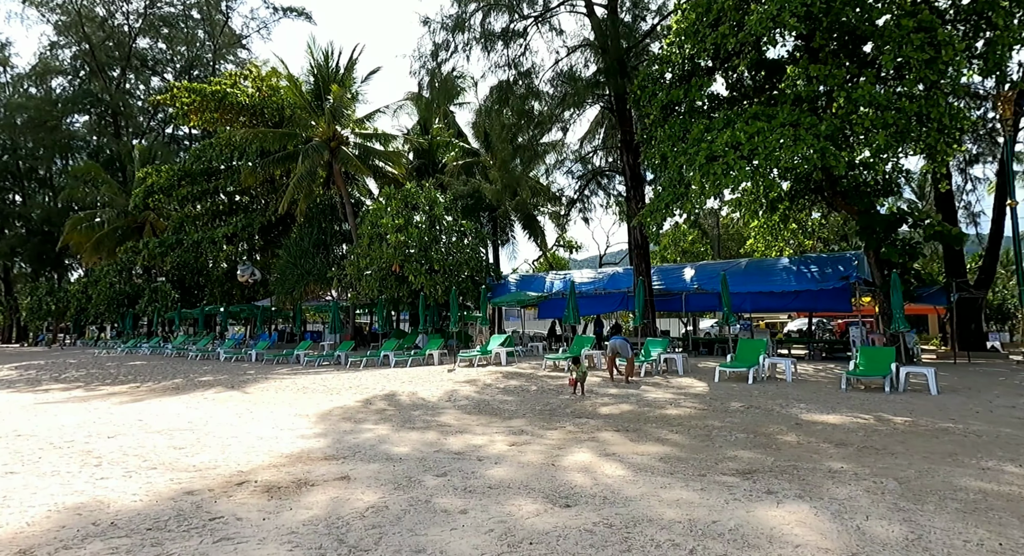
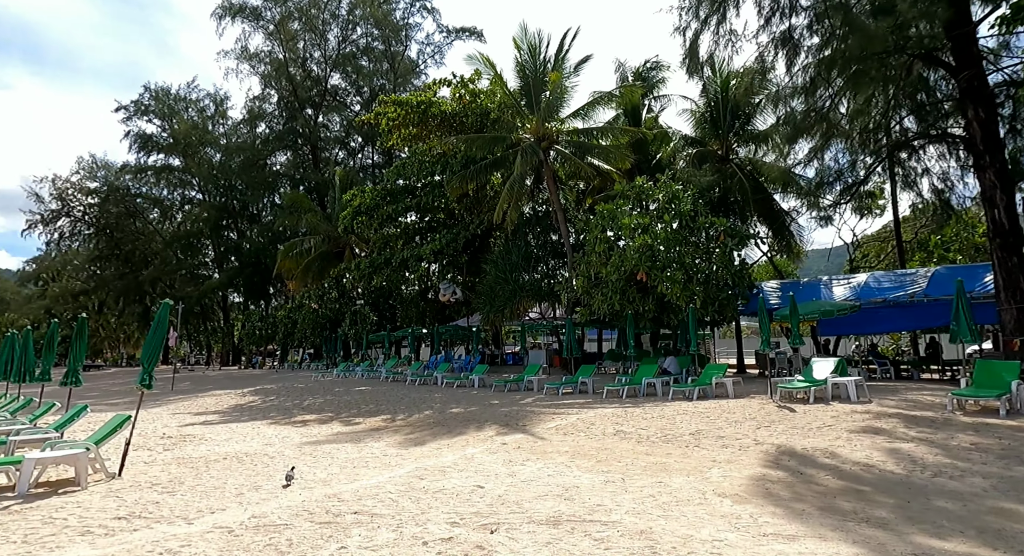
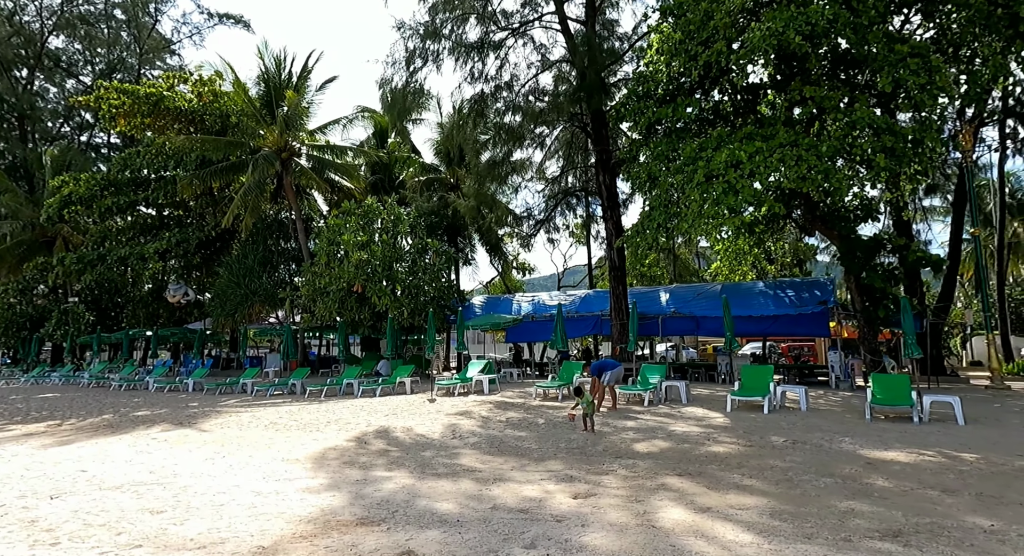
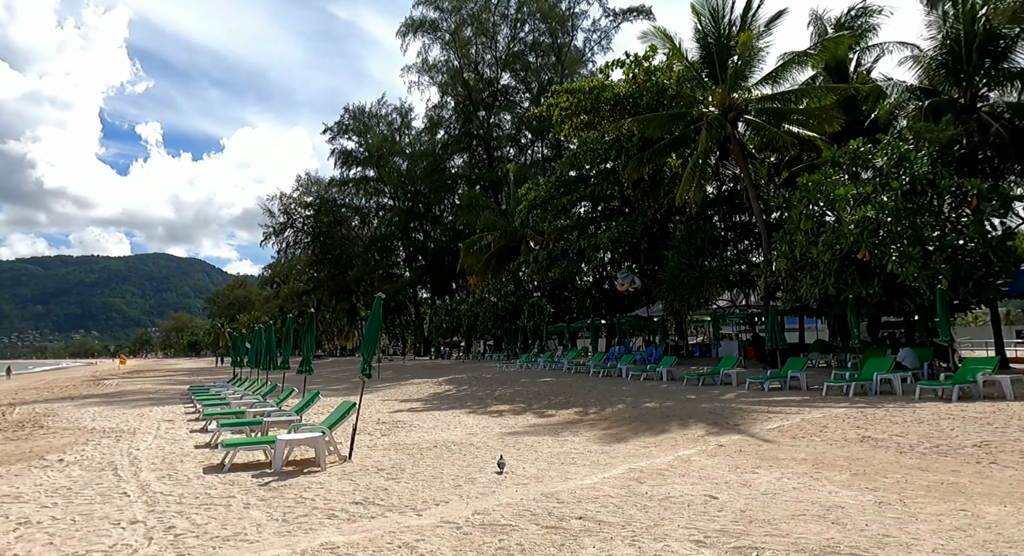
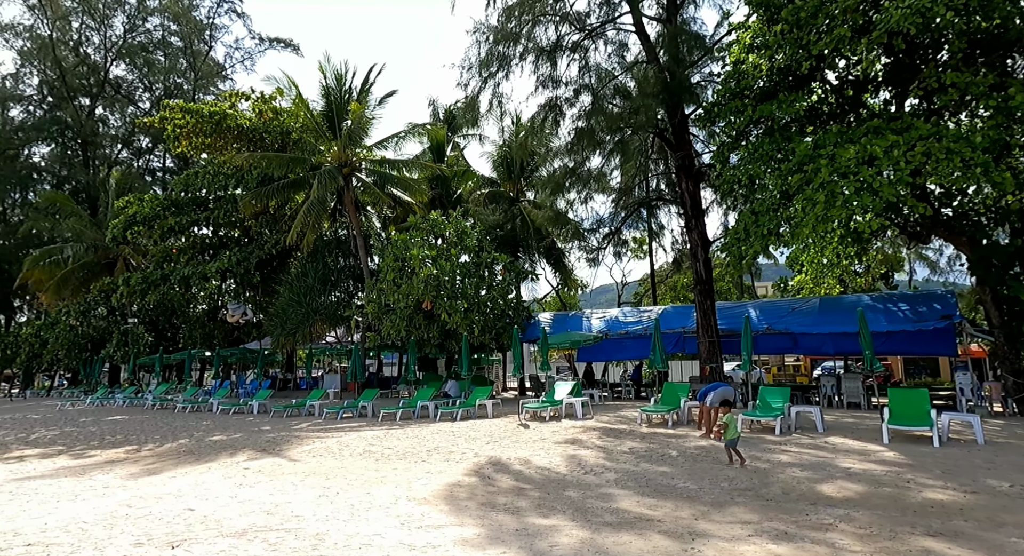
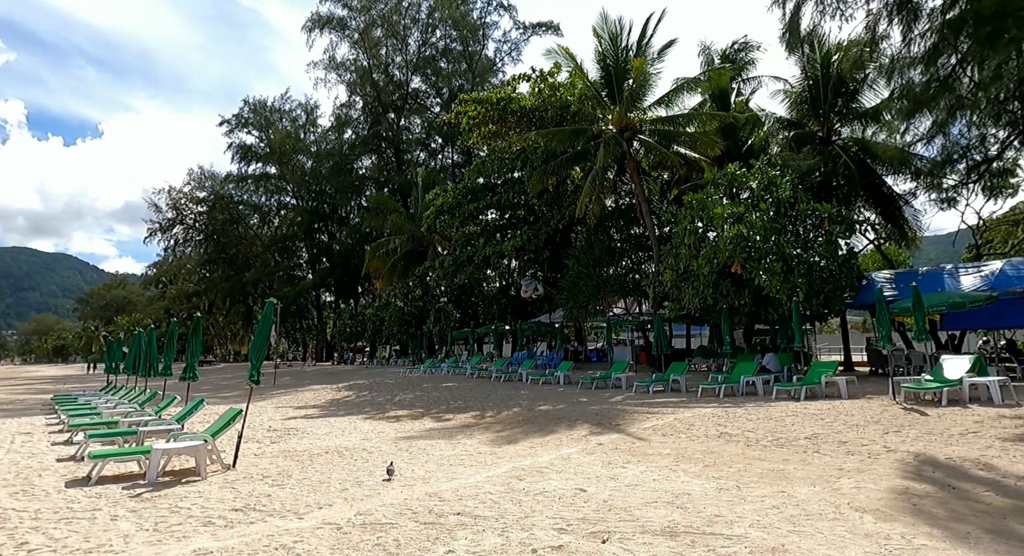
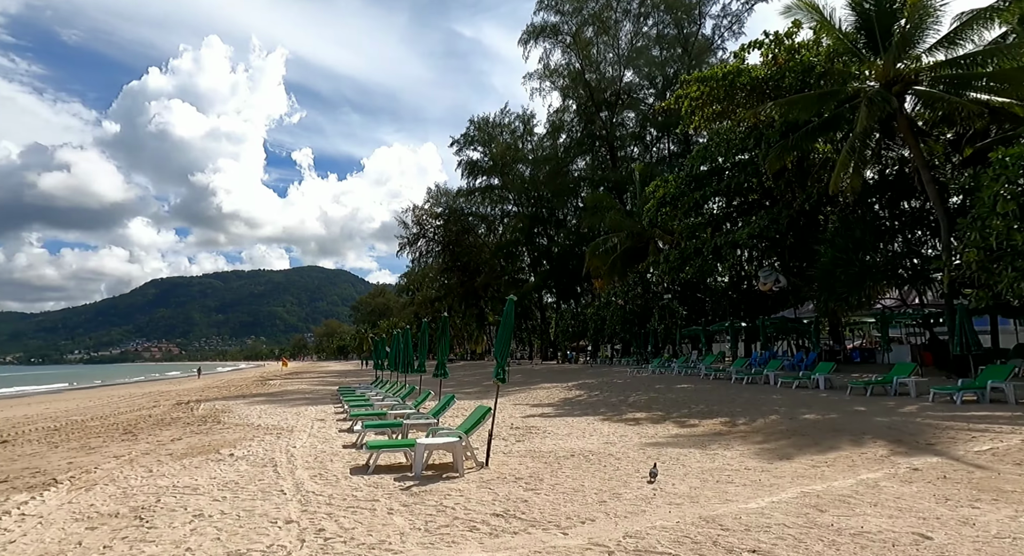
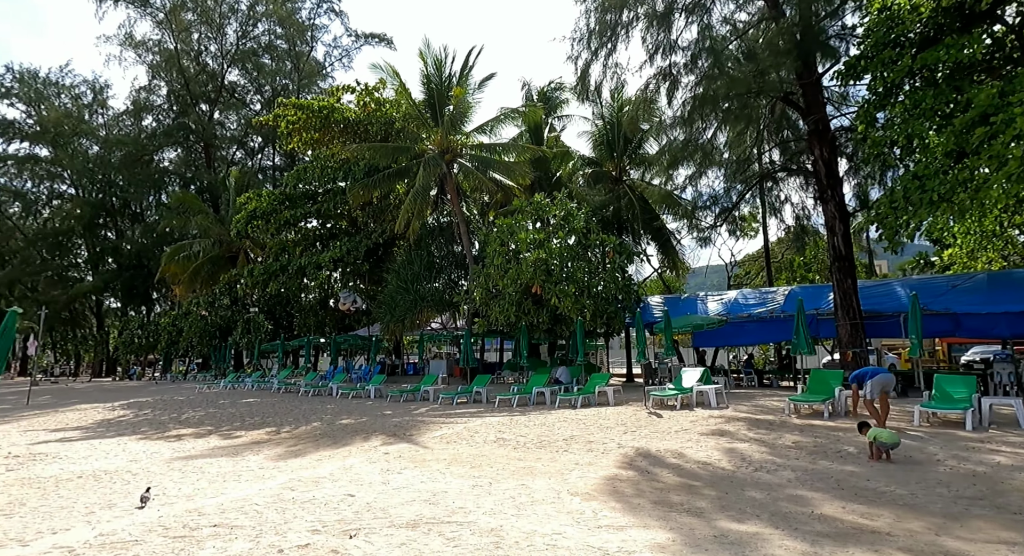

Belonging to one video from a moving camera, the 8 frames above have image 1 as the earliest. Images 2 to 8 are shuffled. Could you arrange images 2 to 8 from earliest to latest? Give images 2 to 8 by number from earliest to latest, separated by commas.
3, 5, 8, 2, 6, 4, 7
